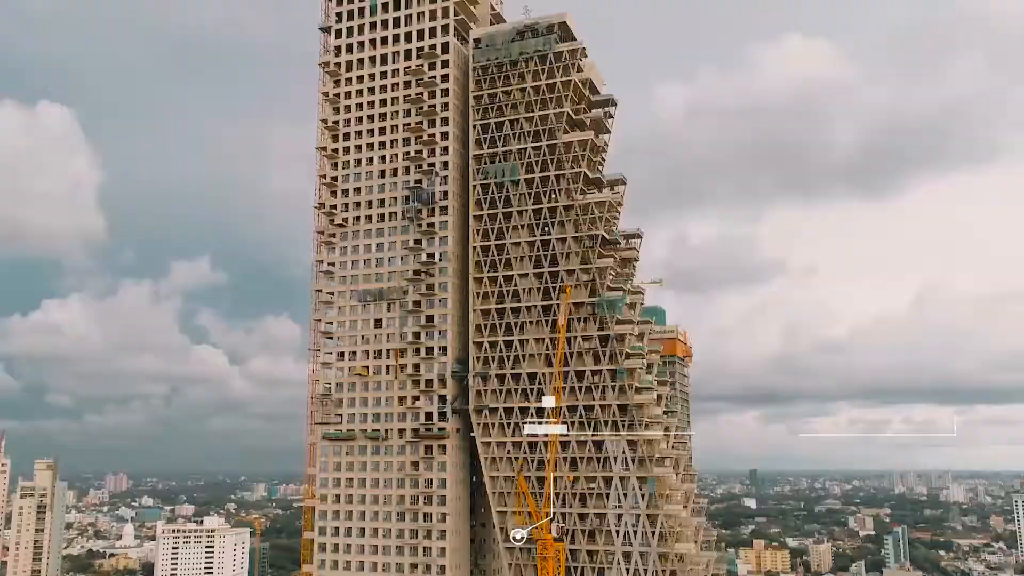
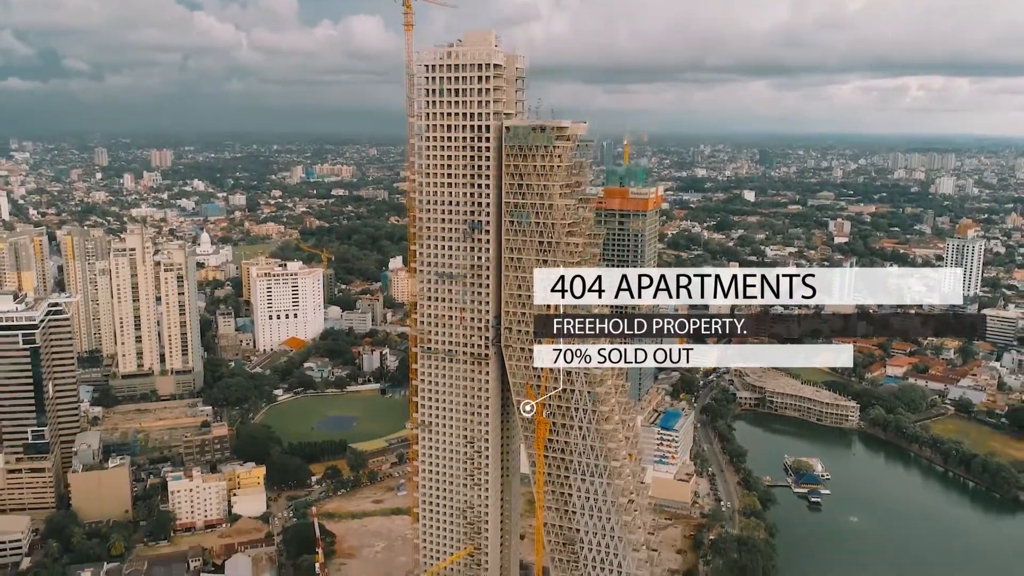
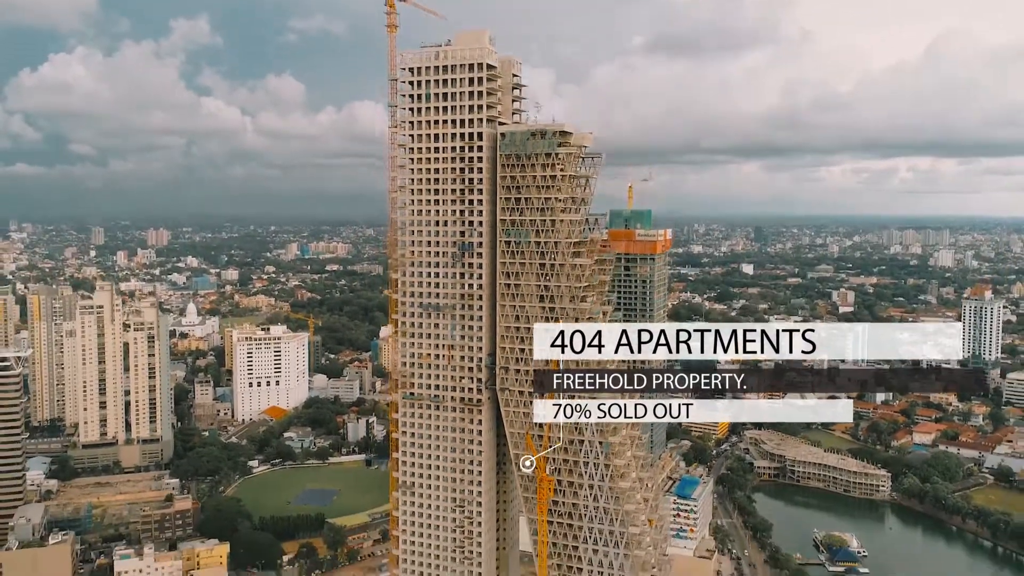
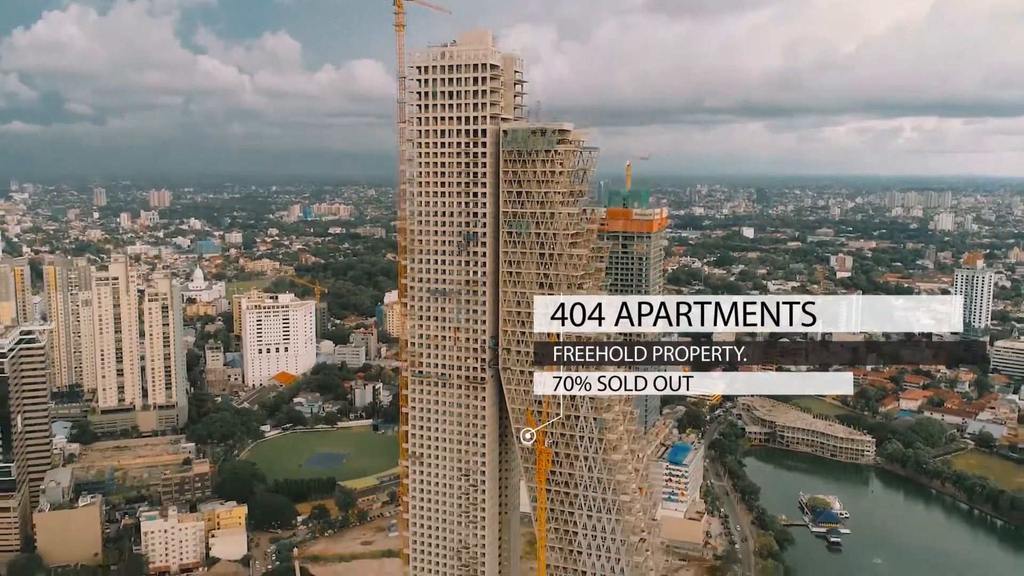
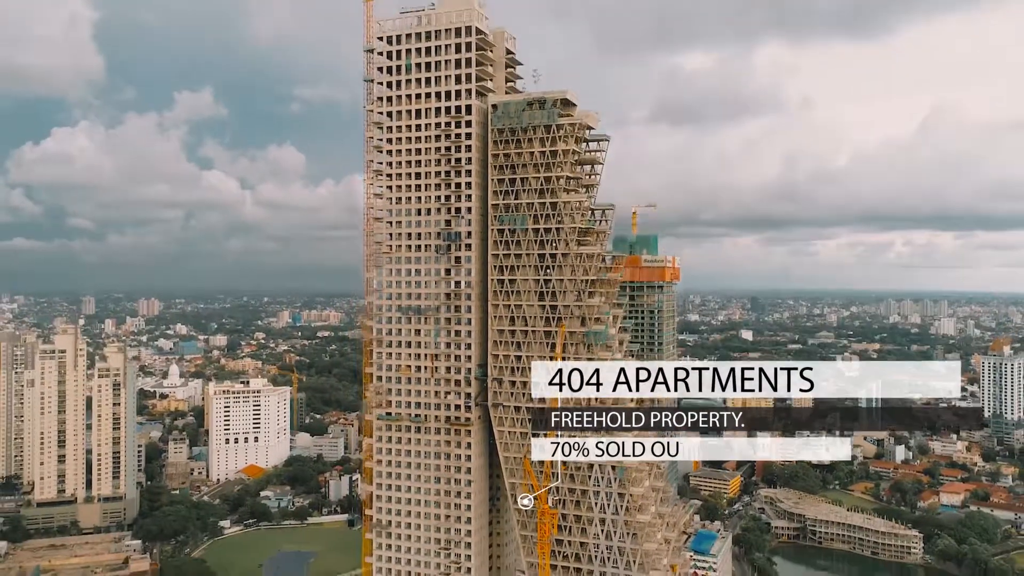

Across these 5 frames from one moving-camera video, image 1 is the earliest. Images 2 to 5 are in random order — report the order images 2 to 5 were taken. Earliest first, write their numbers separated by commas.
5, 3, 4, 2
